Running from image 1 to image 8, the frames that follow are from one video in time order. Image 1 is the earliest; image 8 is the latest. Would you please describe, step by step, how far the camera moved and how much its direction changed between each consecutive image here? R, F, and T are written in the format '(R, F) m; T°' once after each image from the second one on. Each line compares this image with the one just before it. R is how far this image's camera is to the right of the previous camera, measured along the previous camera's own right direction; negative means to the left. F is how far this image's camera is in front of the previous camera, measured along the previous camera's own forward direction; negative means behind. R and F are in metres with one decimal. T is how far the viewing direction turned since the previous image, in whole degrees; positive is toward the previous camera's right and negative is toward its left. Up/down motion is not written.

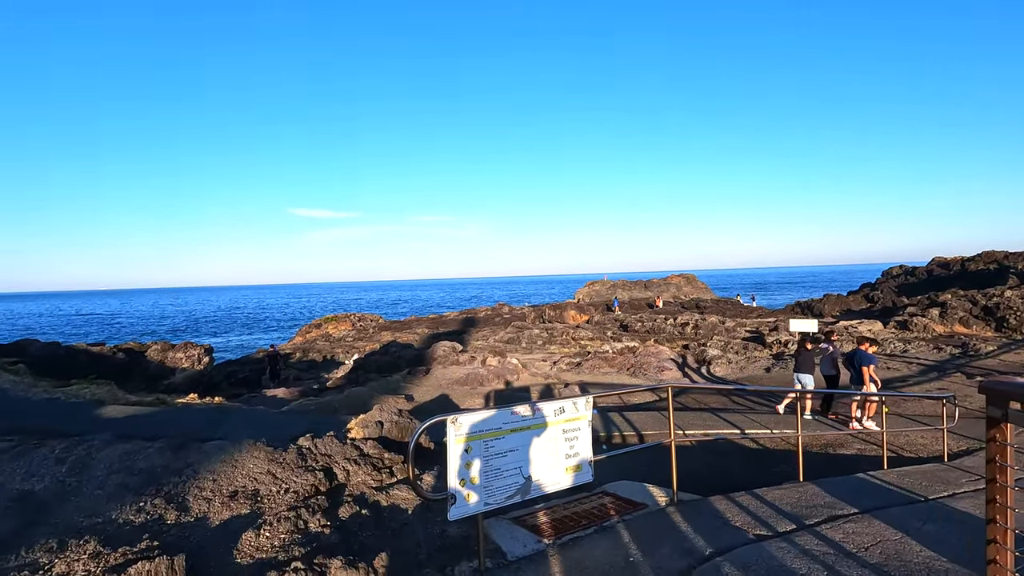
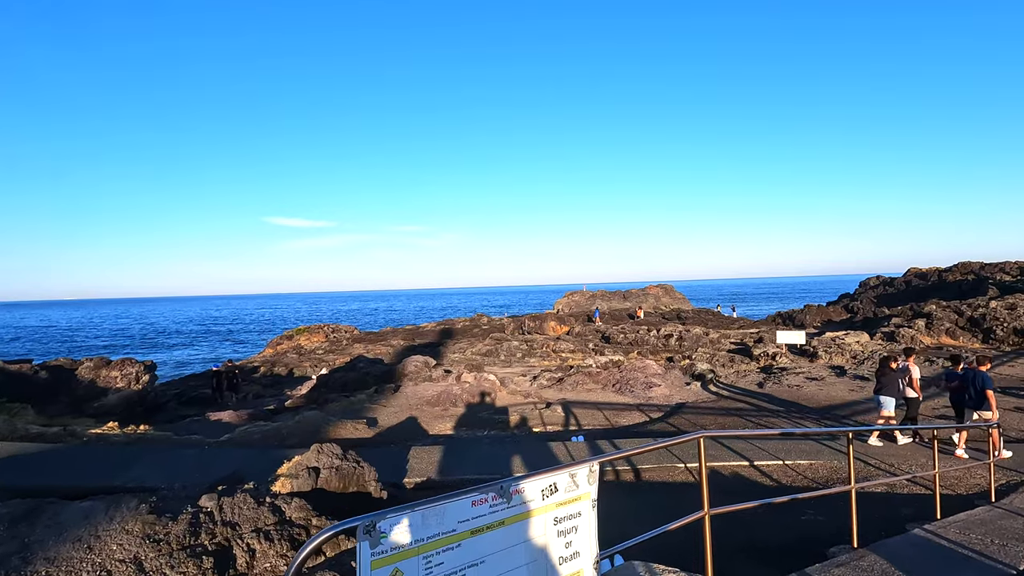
(+0.1, +1.4) m; +2°
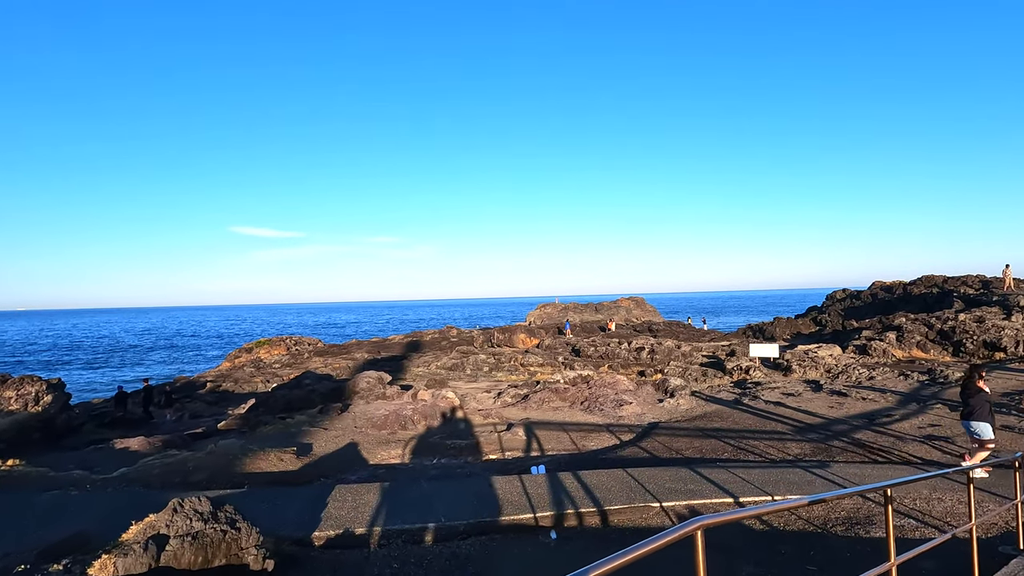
(+0.3, +1.4) m; +3°
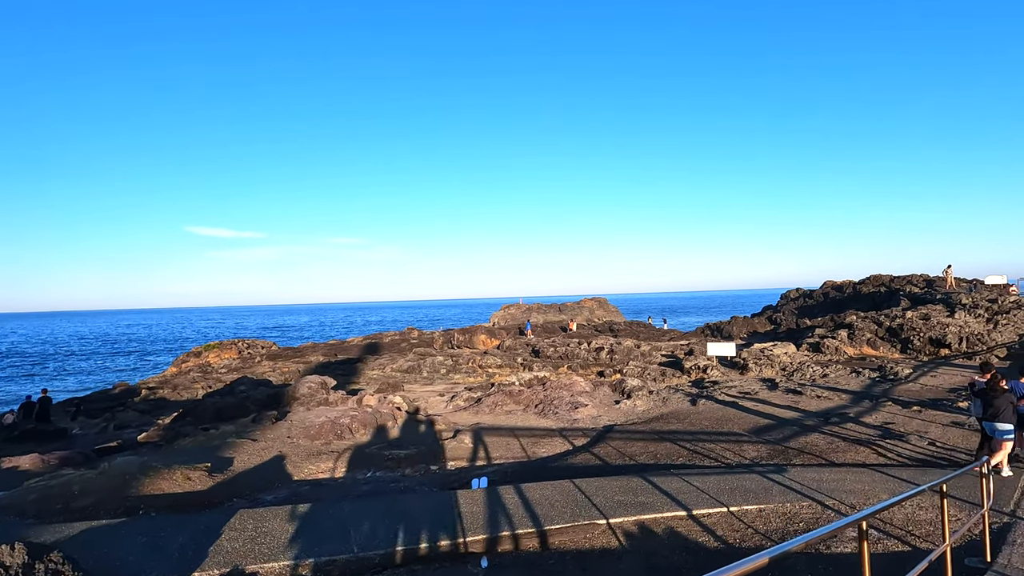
(+0.4, +0.8) m; +4°
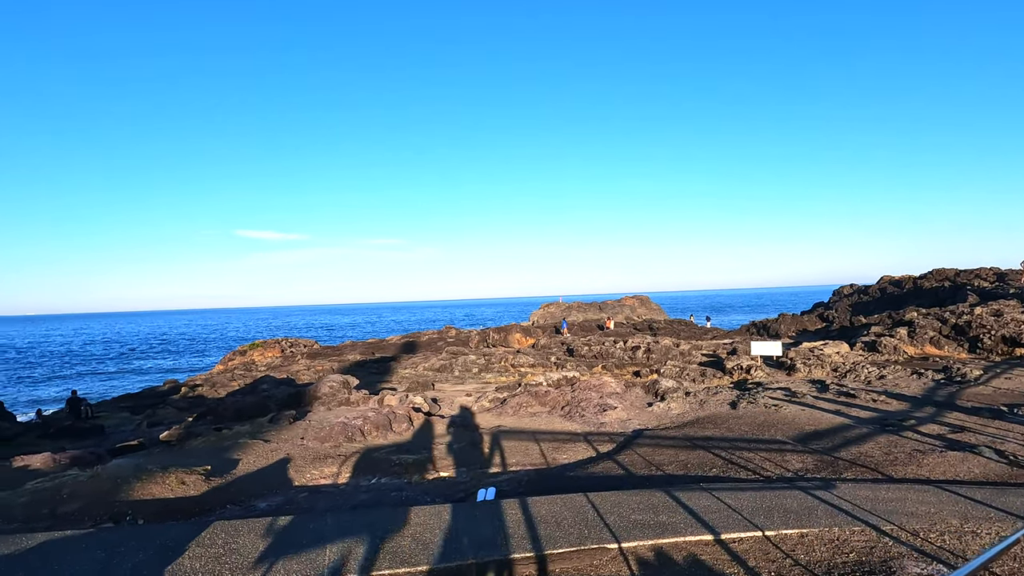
(+0.4, +0.8) m; -4°
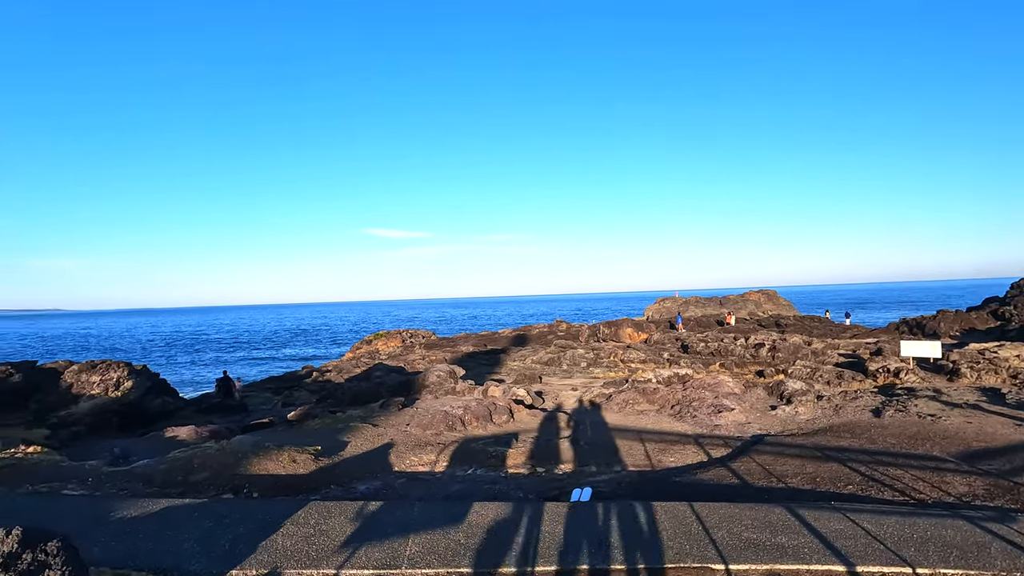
(+0.2, +0.4) m; -11°
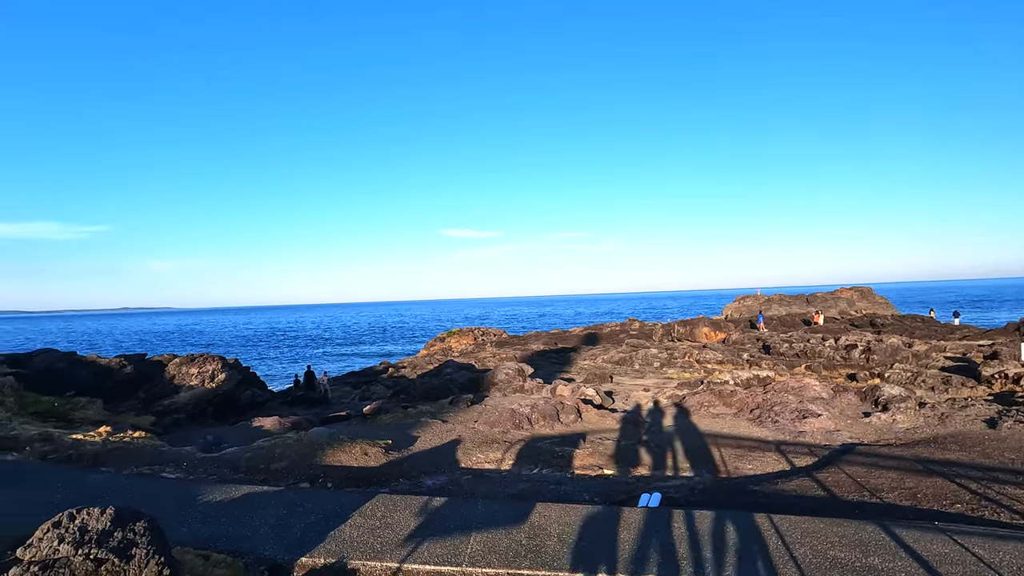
(+0.1, +0.1) m; -7°
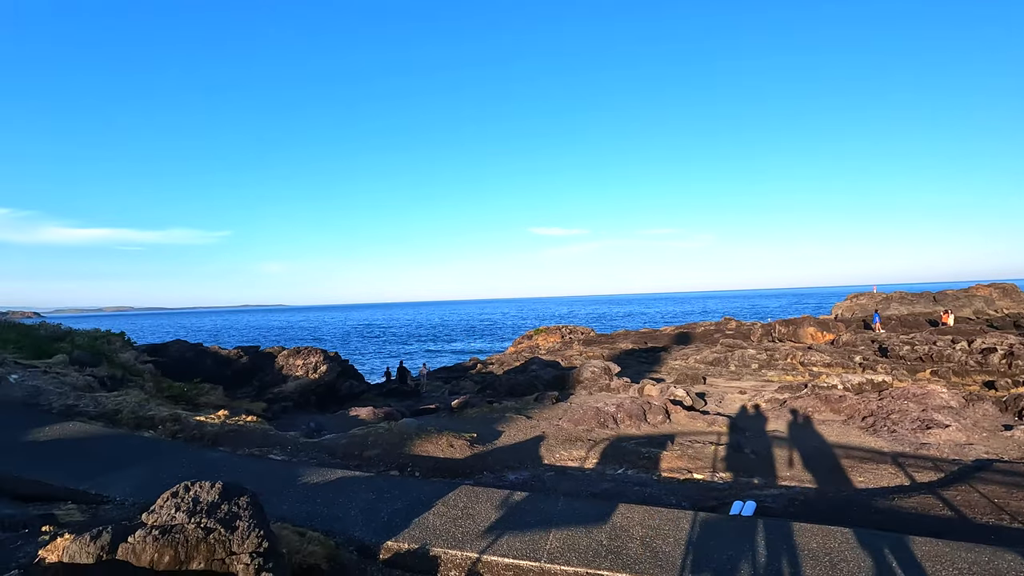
(+0.1, 0.0) m; -9°
